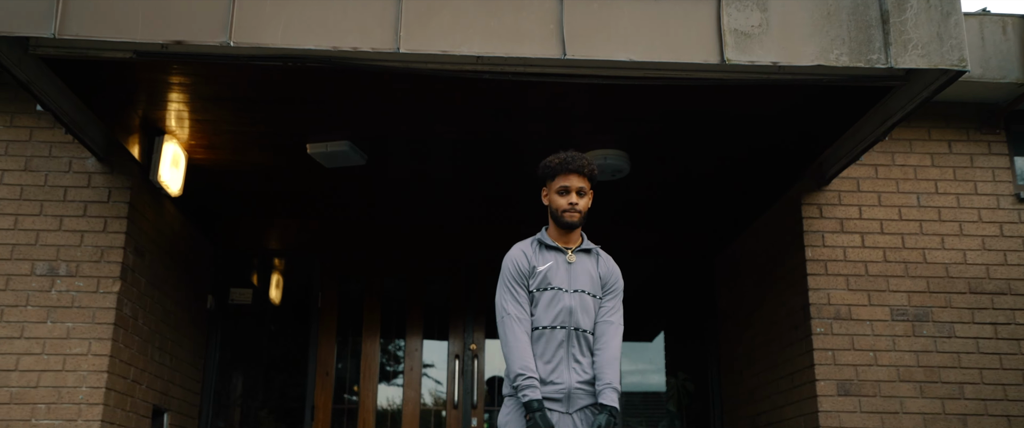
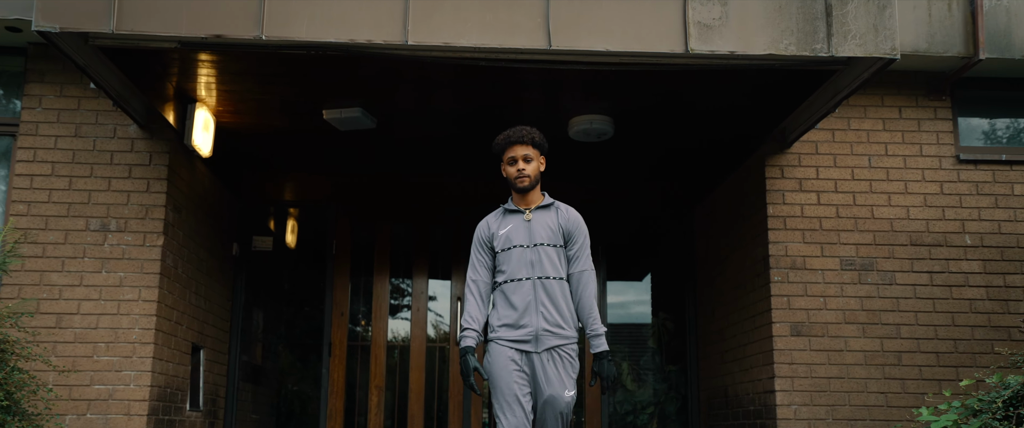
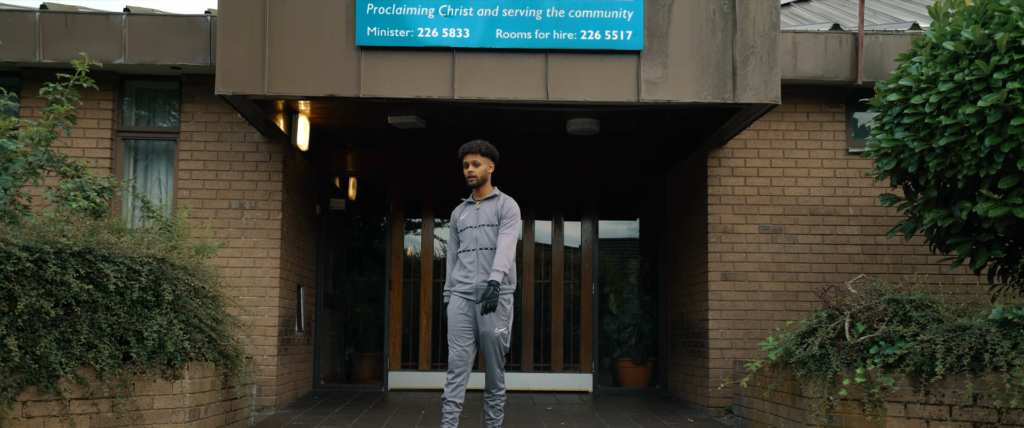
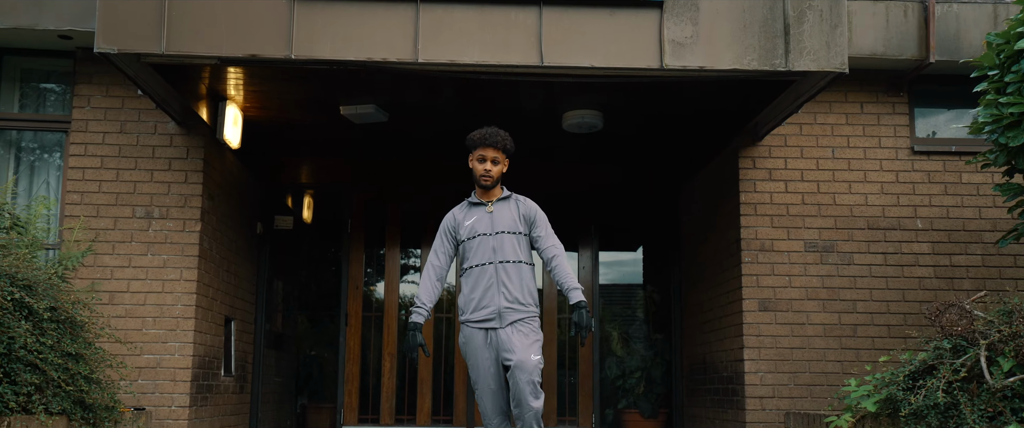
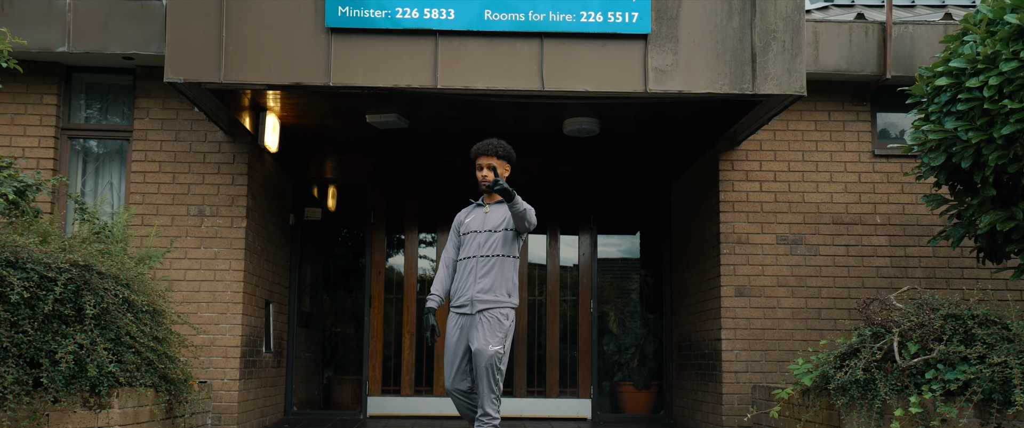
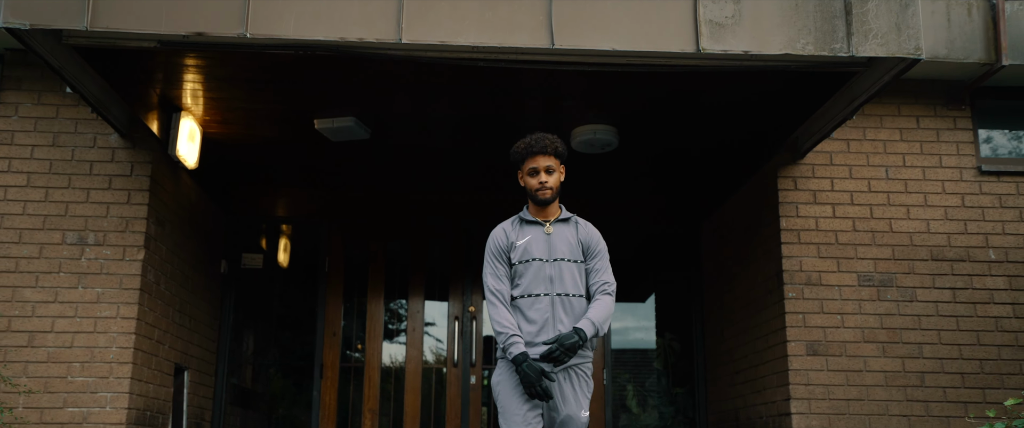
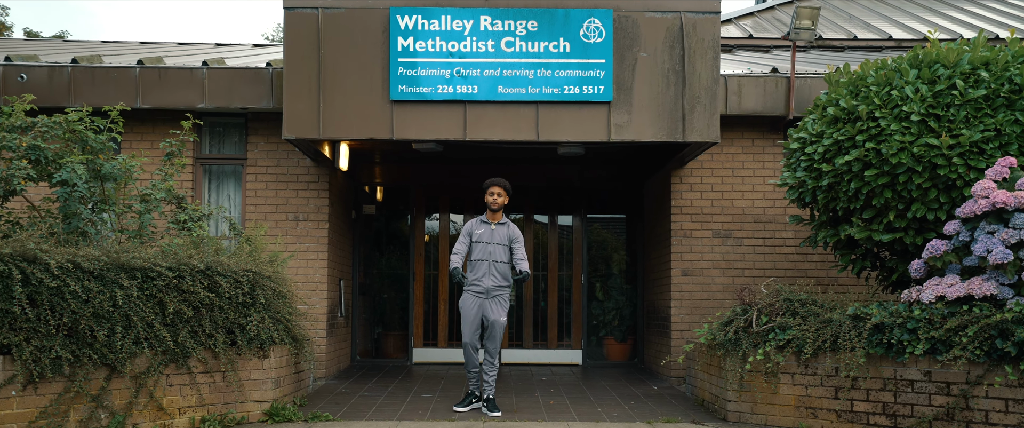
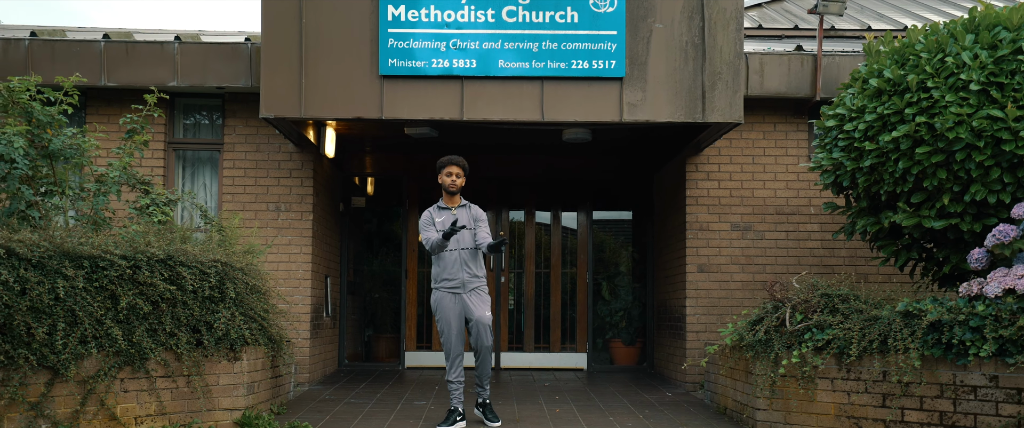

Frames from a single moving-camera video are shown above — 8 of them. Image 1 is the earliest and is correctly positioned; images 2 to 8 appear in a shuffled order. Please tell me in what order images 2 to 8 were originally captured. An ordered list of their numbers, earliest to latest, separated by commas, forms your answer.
6, 2, 4, 5, 3, 8, 7
